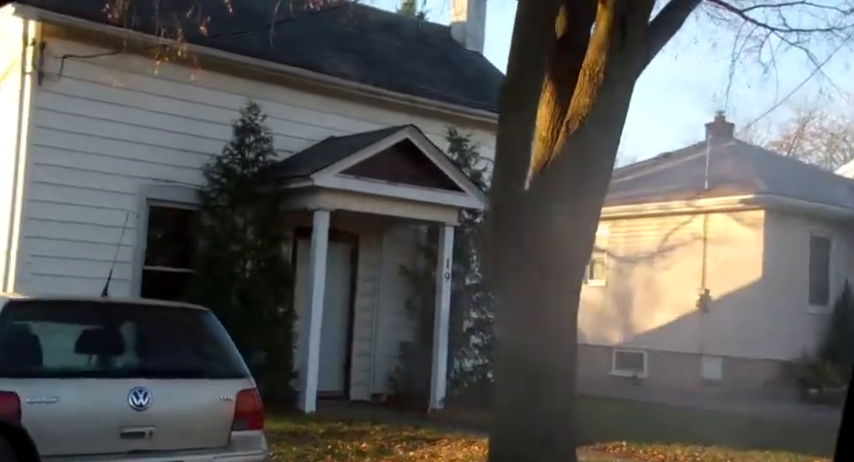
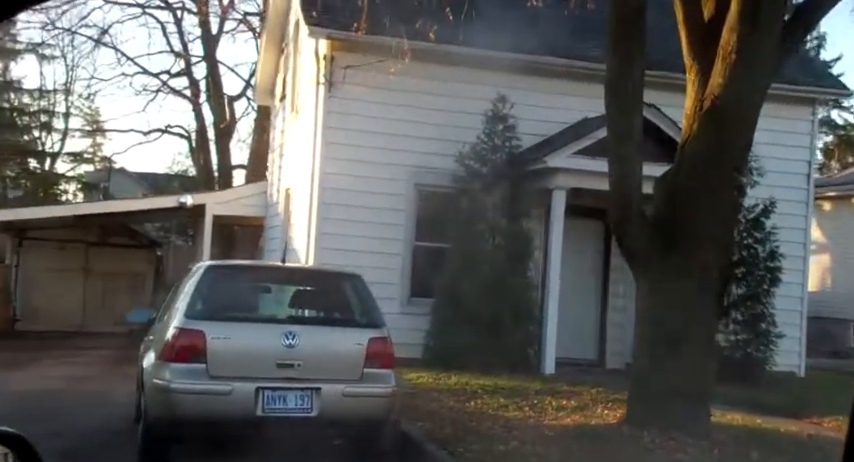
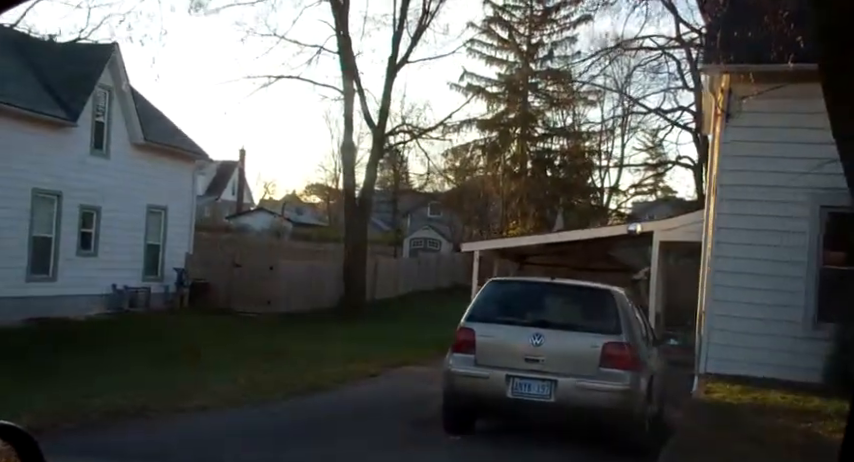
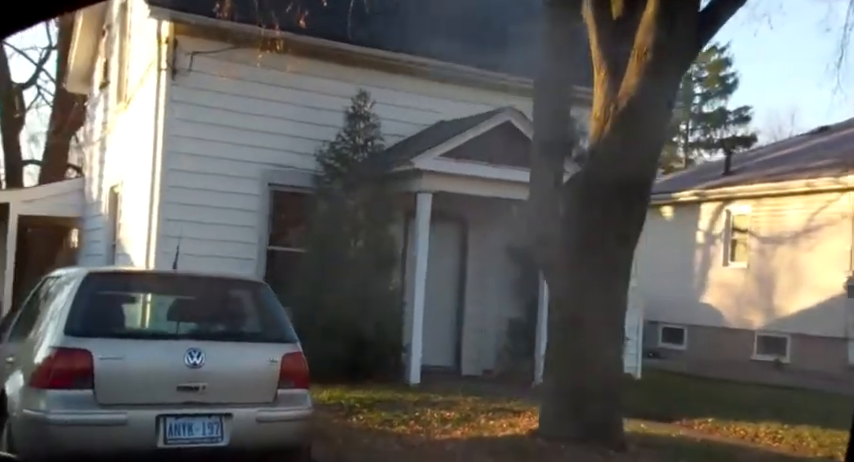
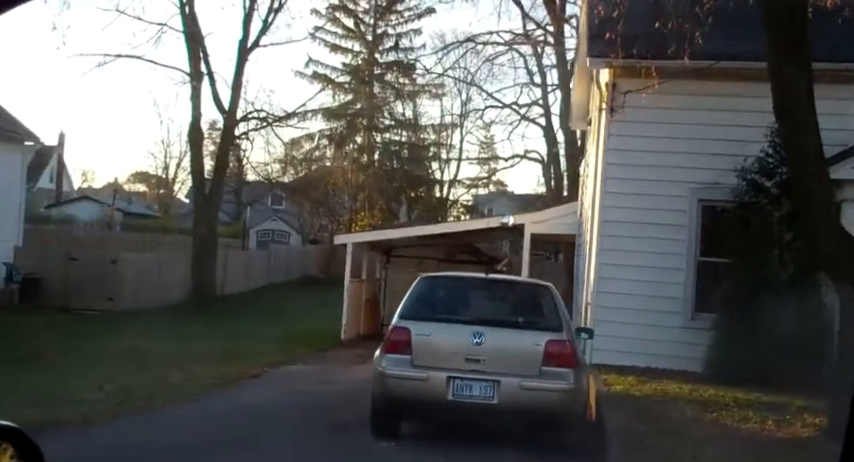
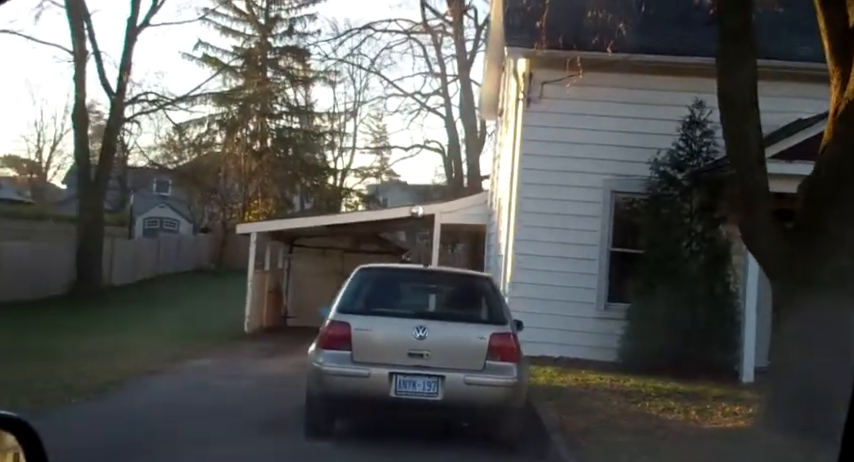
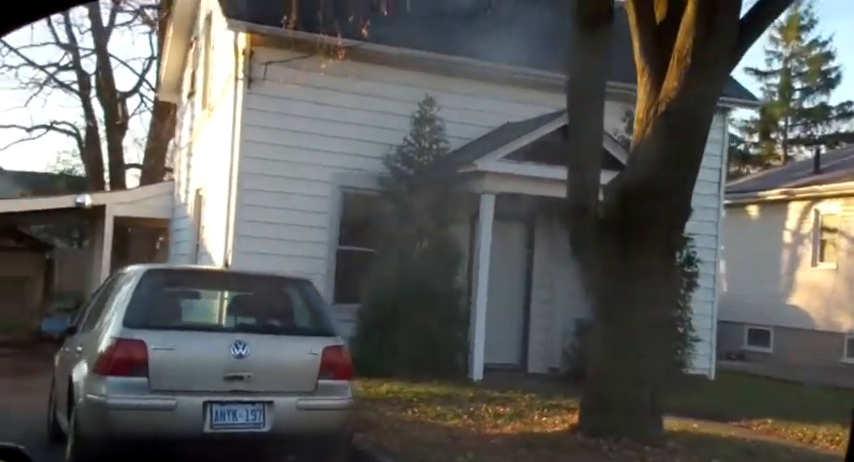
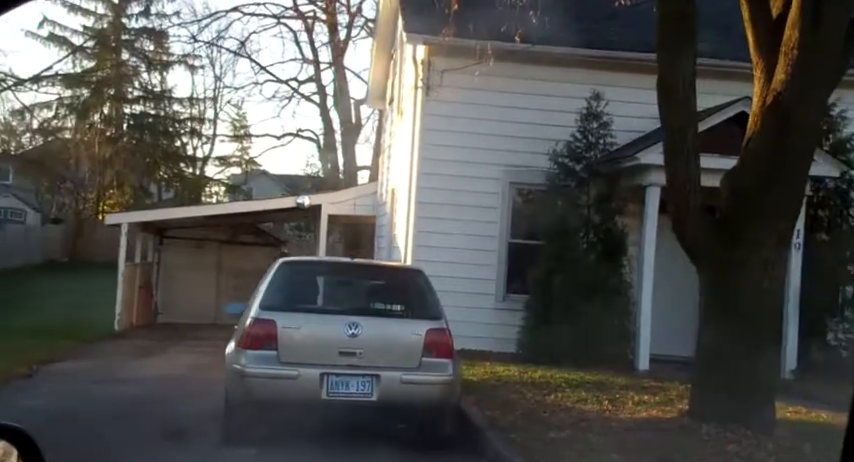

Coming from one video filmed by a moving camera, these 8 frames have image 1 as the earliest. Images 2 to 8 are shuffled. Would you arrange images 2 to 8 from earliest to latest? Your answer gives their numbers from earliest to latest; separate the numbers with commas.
4, 7, 2, 8, 6, 5, 3
